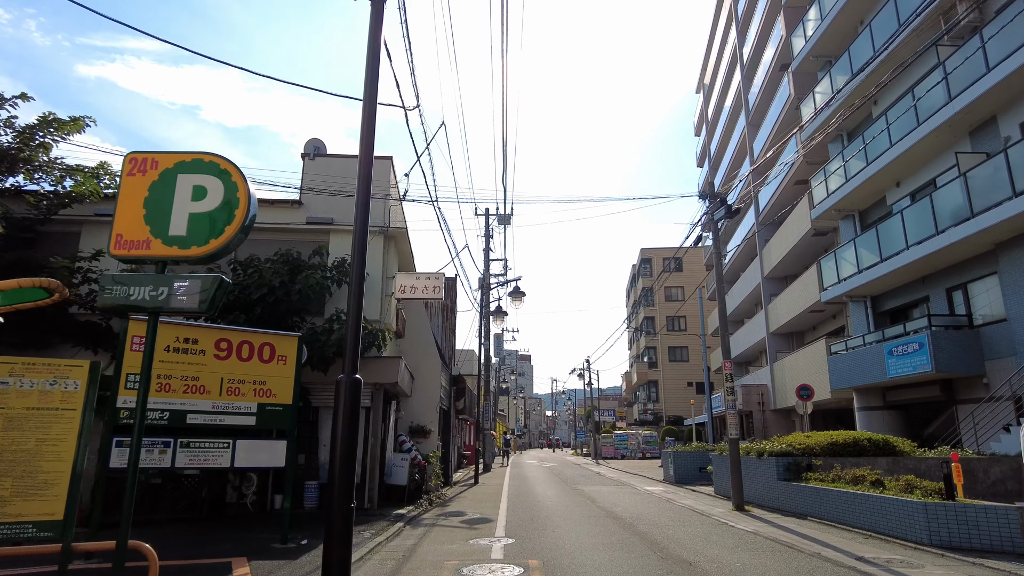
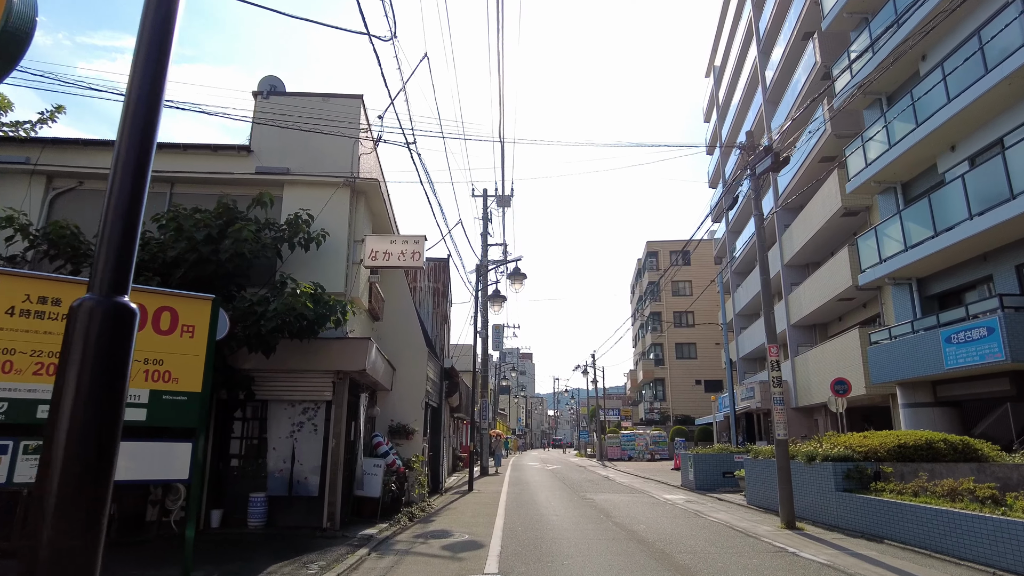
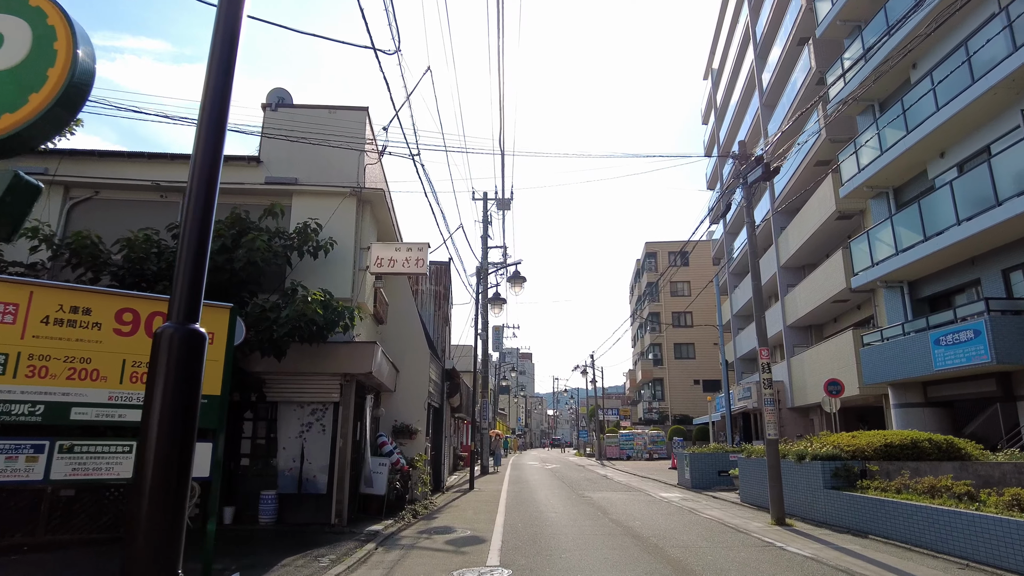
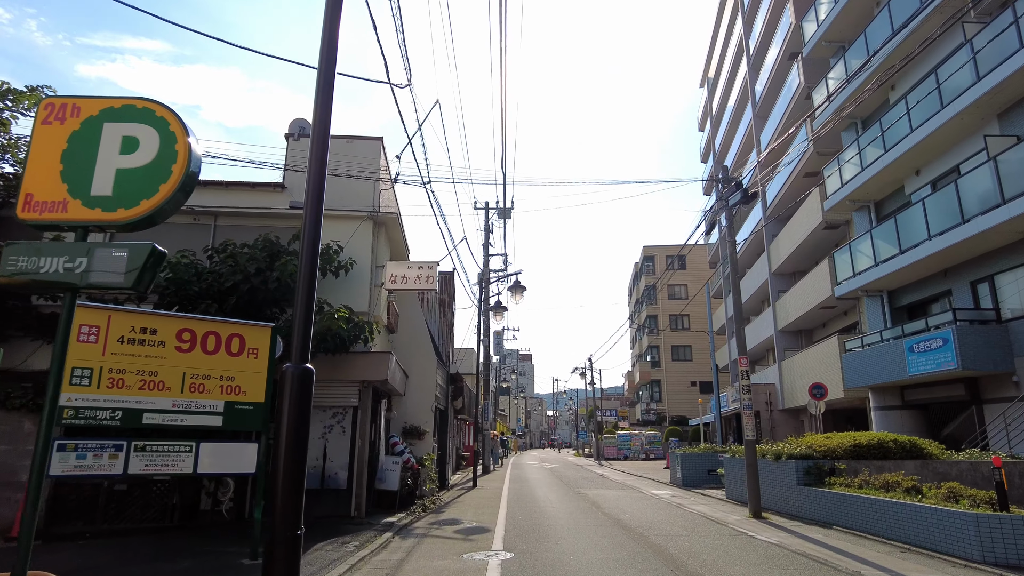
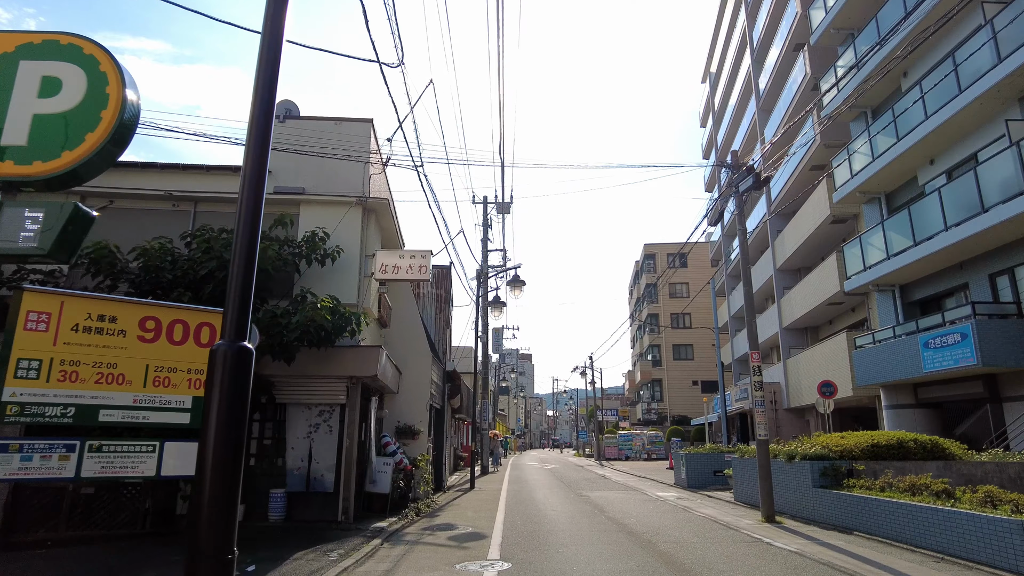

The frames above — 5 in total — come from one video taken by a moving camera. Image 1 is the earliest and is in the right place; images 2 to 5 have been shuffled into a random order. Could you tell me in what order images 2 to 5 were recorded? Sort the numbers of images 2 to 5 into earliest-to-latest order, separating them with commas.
4, 5, 3, 2
